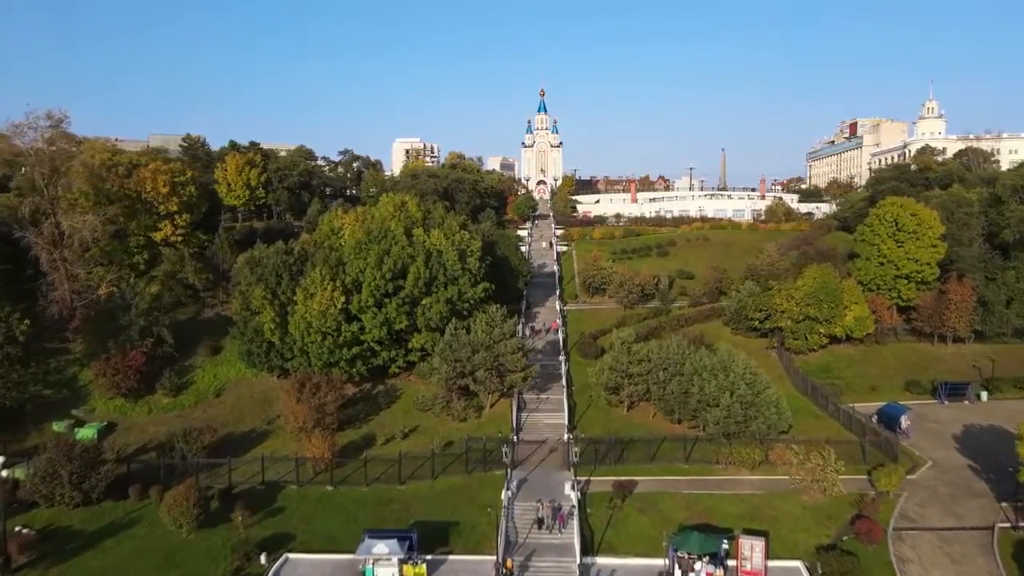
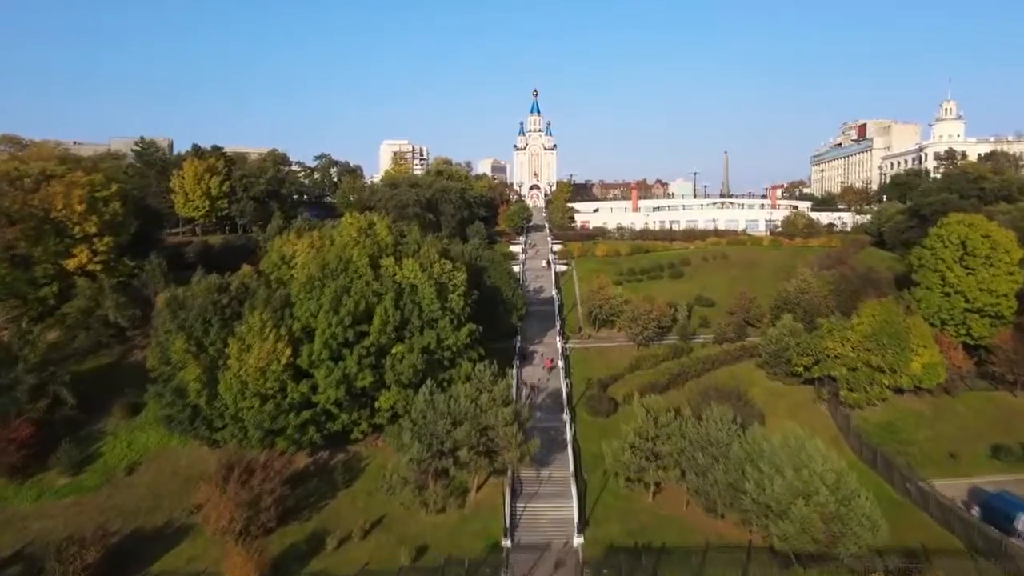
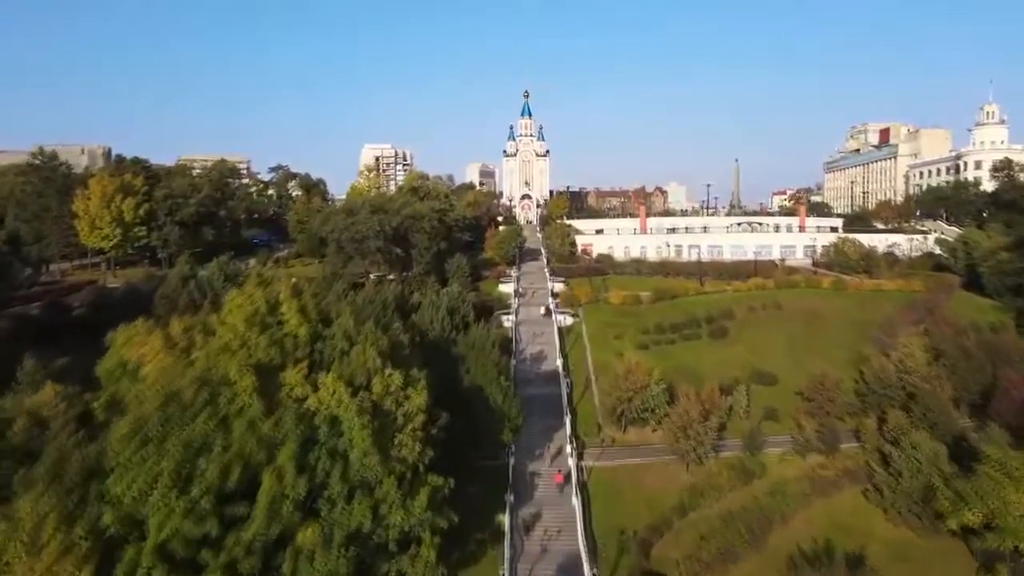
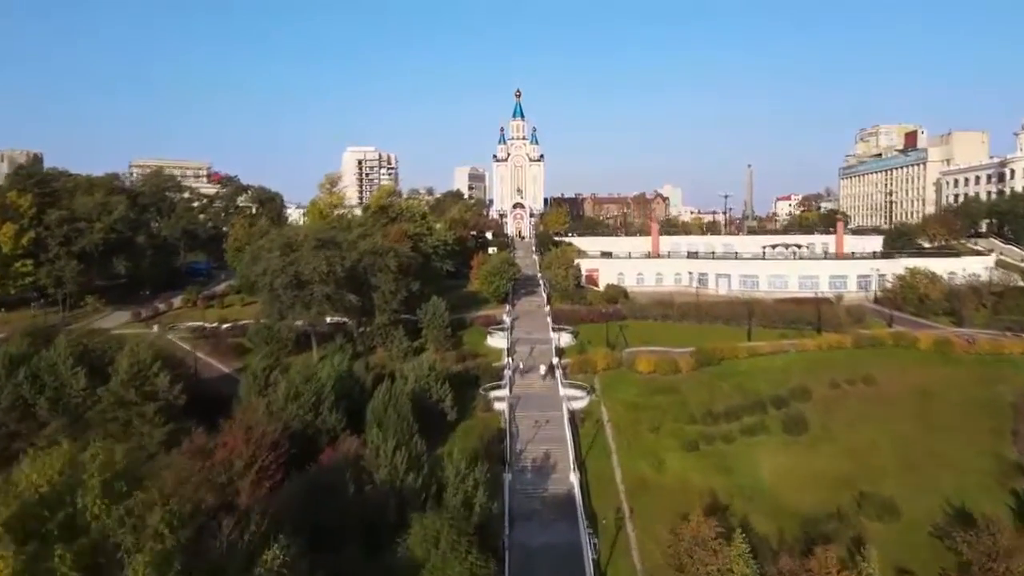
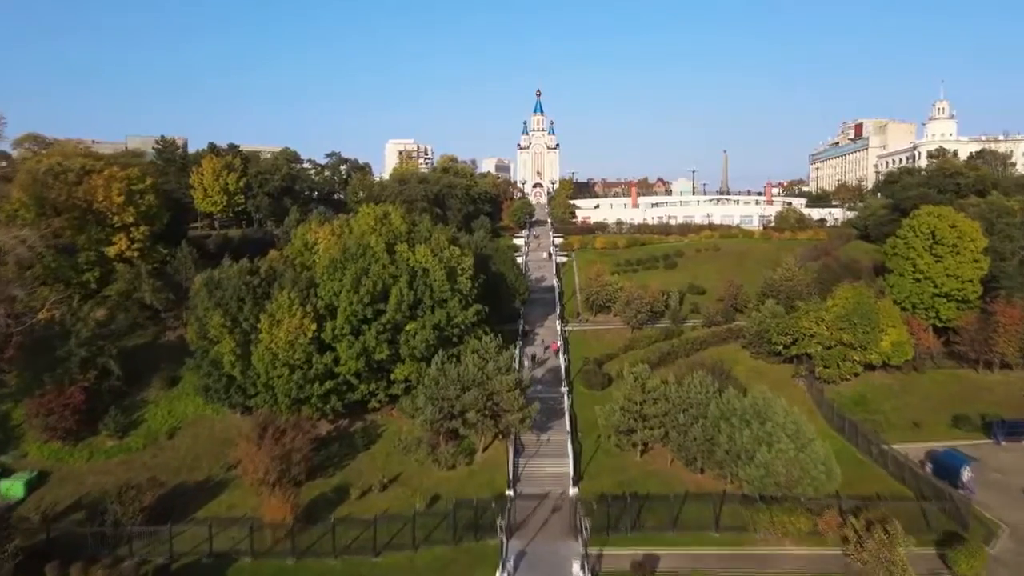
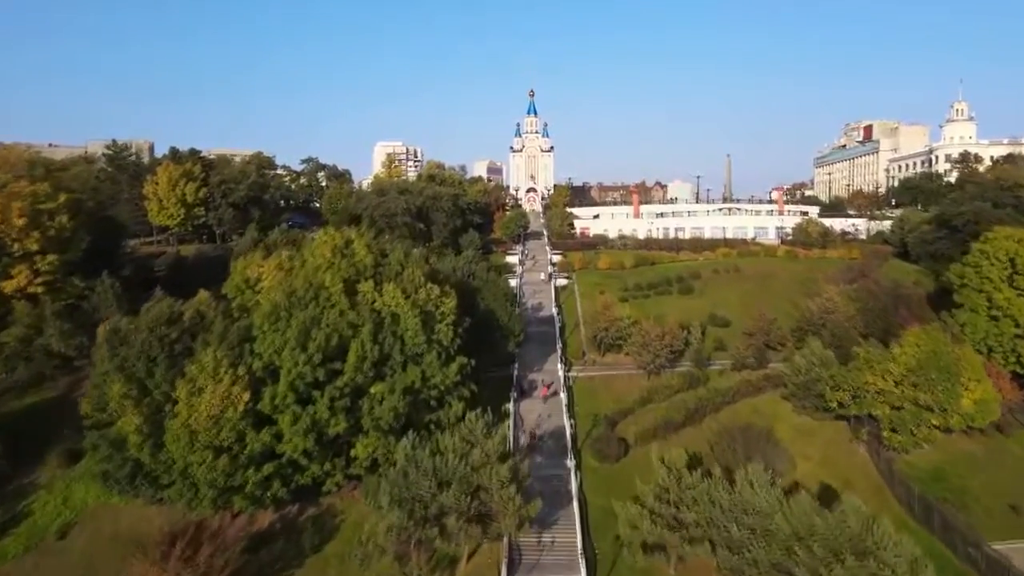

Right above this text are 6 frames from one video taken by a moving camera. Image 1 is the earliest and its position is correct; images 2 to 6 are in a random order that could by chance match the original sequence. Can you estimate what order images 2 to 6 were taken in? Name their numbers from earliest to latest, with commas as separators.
5, 2, 6, 3, 4
